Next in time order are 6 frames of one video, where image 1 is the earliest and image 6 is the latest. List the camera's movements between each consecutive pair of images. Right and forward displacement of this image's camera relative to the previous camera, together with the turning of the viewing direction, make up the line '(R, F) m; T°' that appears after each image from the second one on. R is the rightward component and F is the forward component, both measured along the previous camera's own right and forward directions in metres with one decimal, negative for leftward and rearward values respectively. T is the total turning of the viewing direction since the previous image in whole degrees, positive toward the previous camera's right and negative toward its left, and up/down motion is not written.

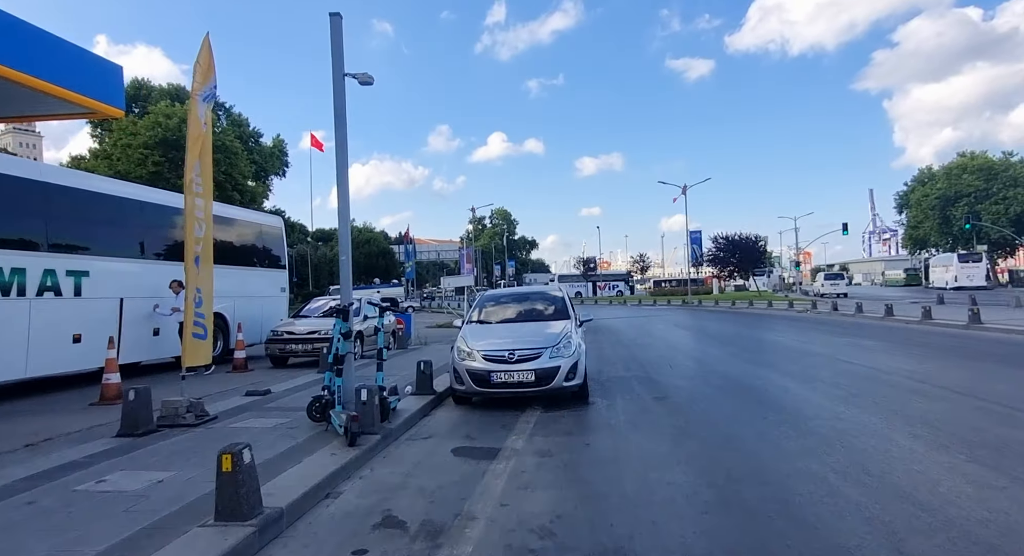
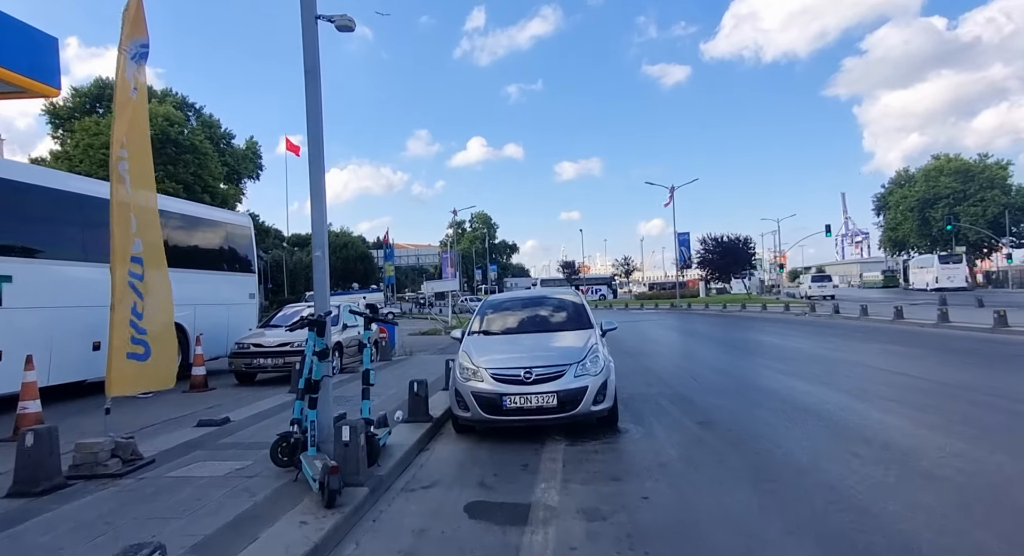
(-0.4, +1.5) m; +2°
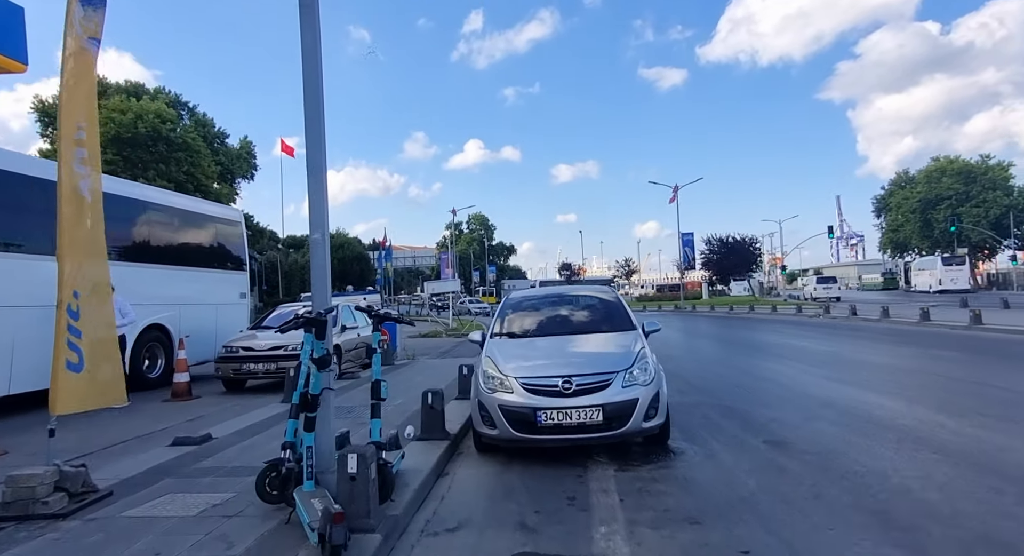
(-0.4, +1.1) m; 0°
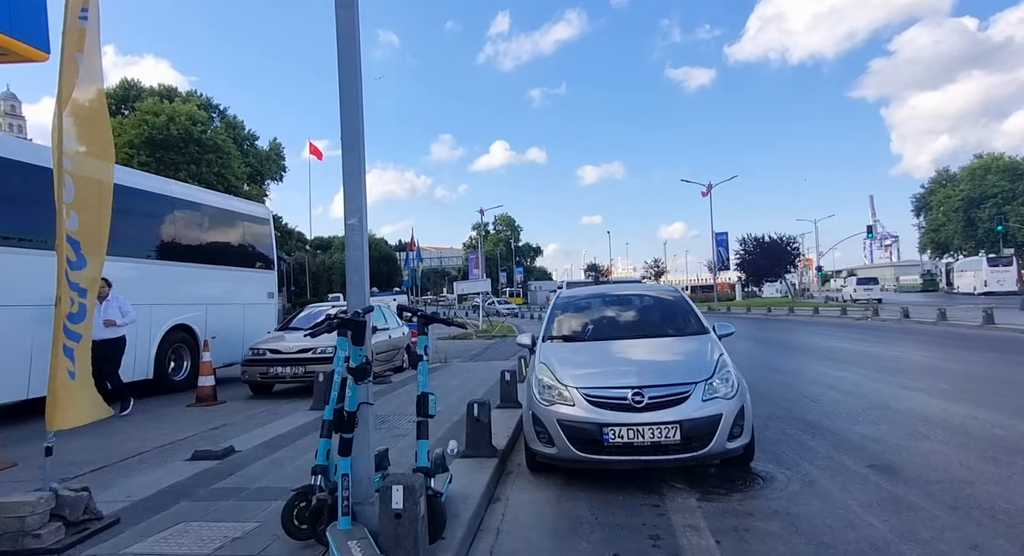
(-0.3, +0.7) m; -2°
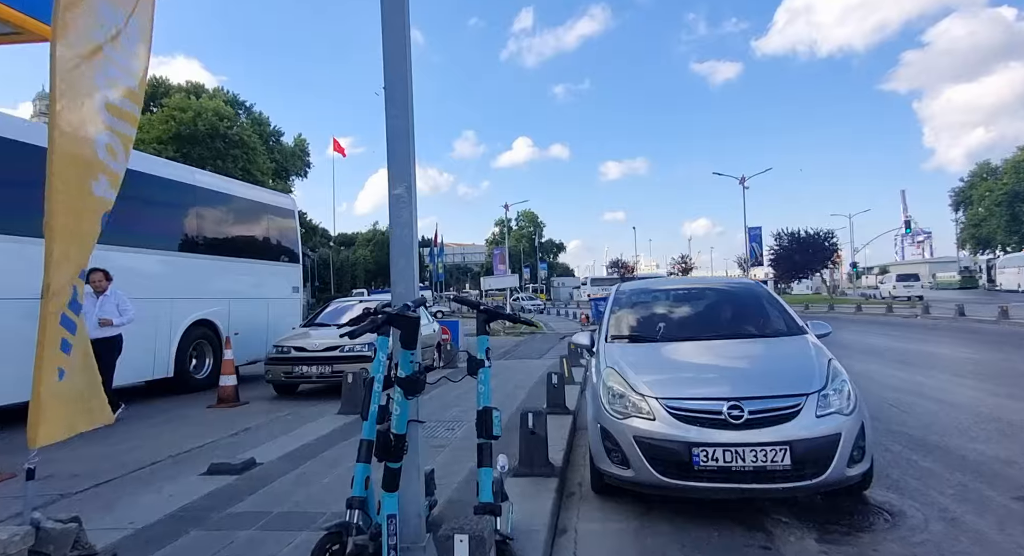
(-0.3, +0.8) m; -2°
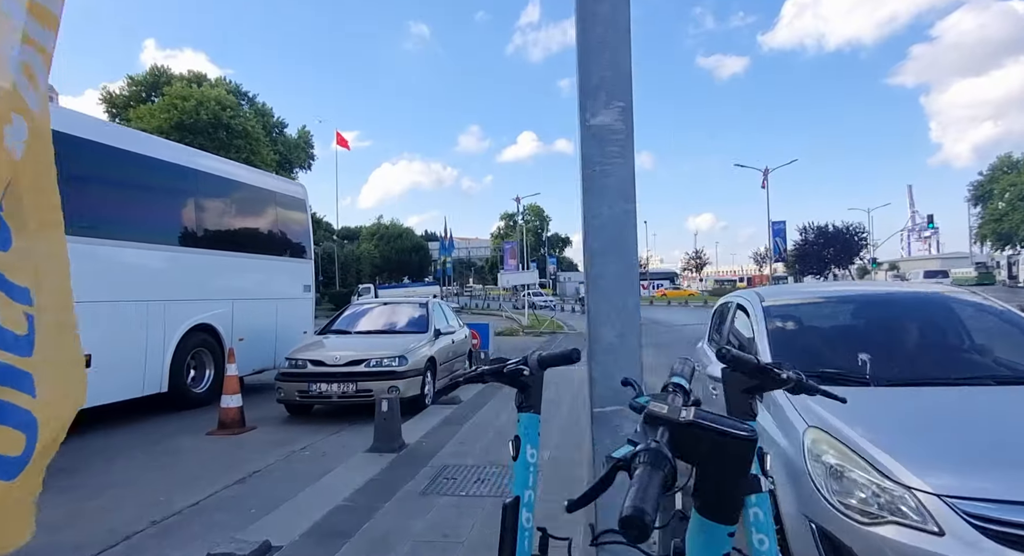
(-0.8, +1.6) m; 0°
